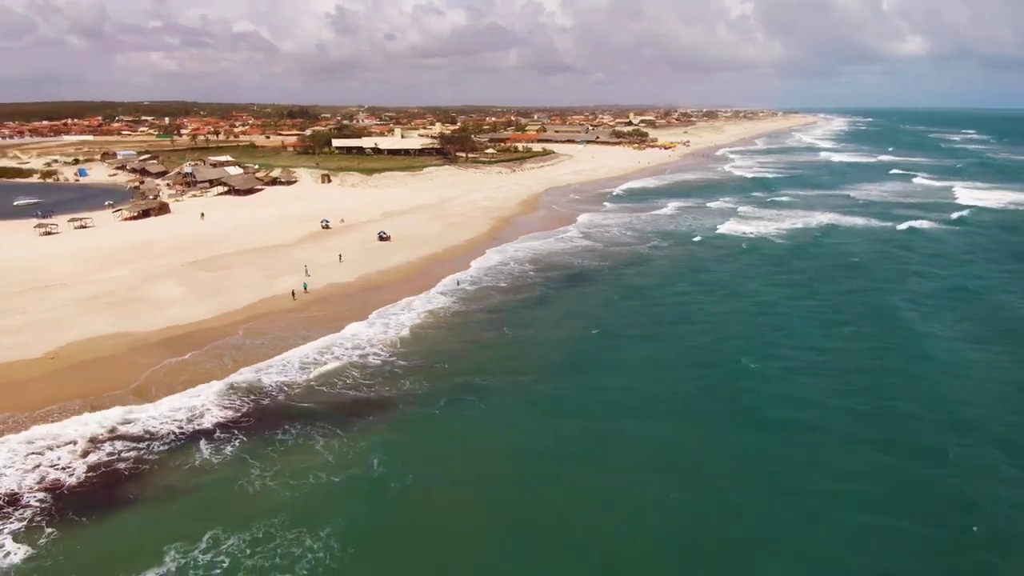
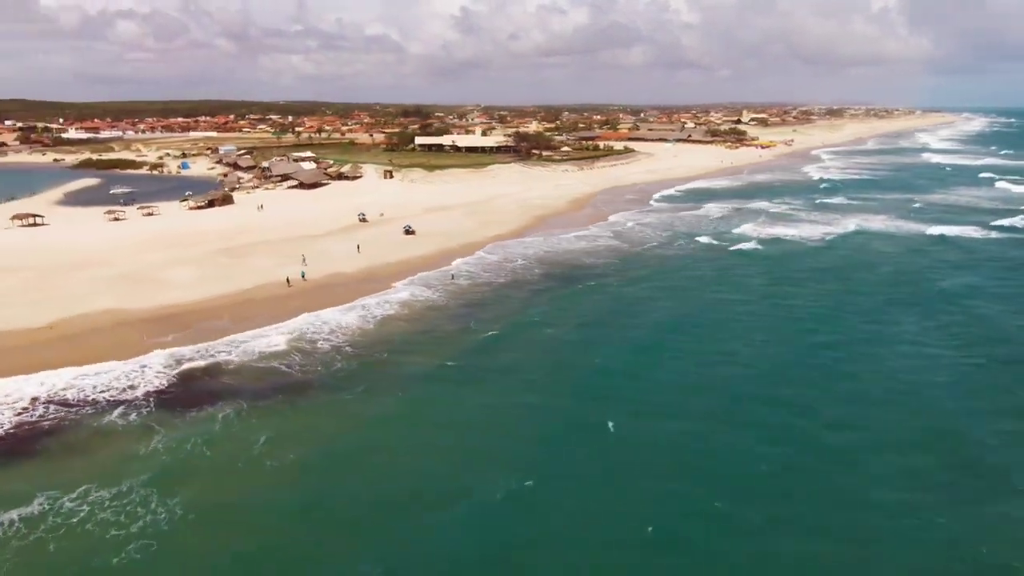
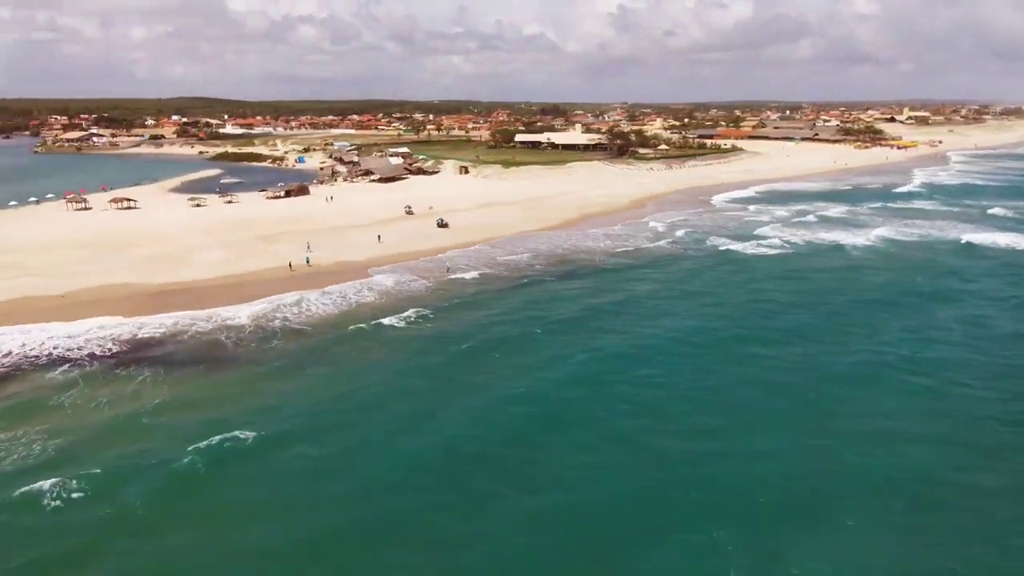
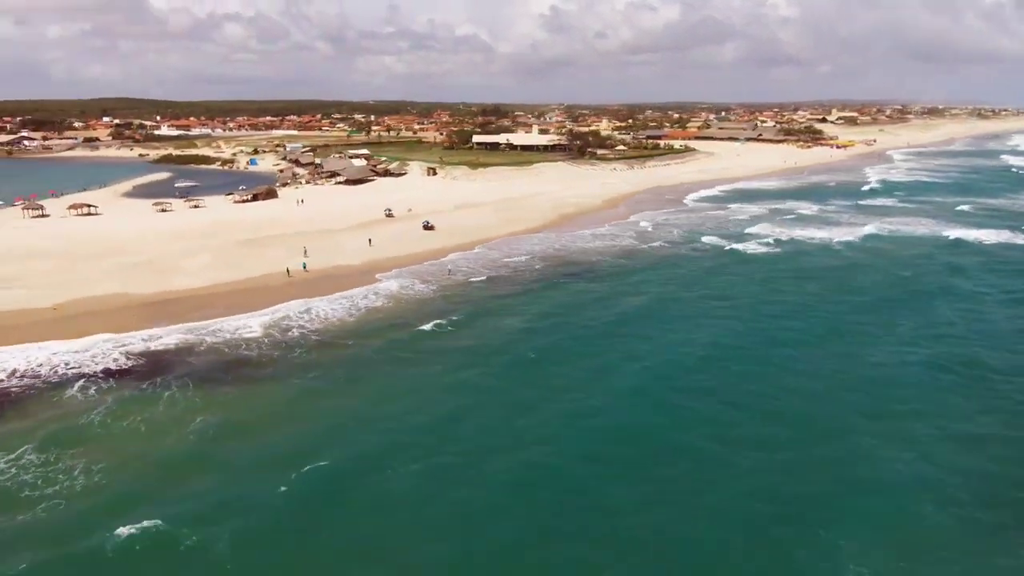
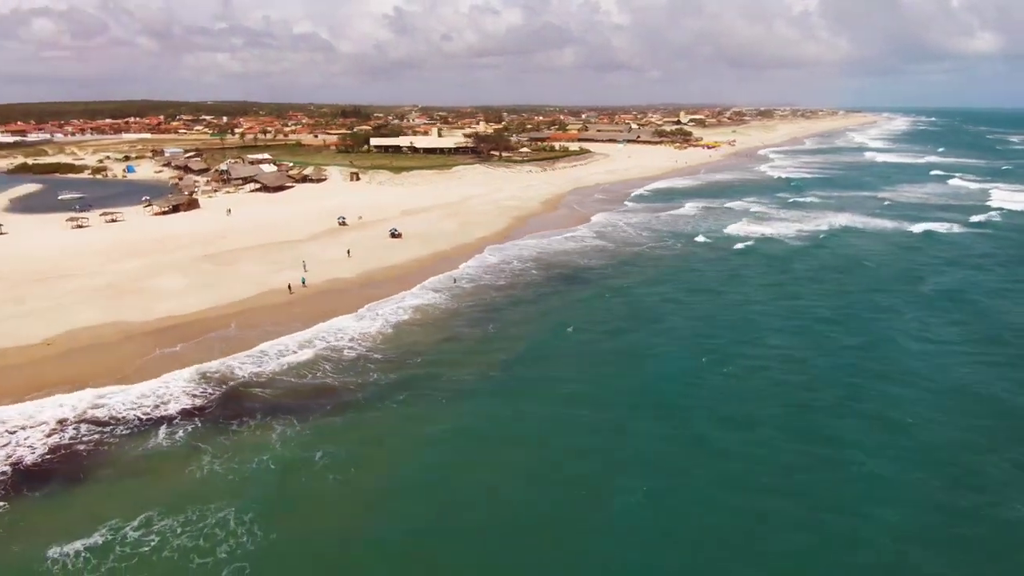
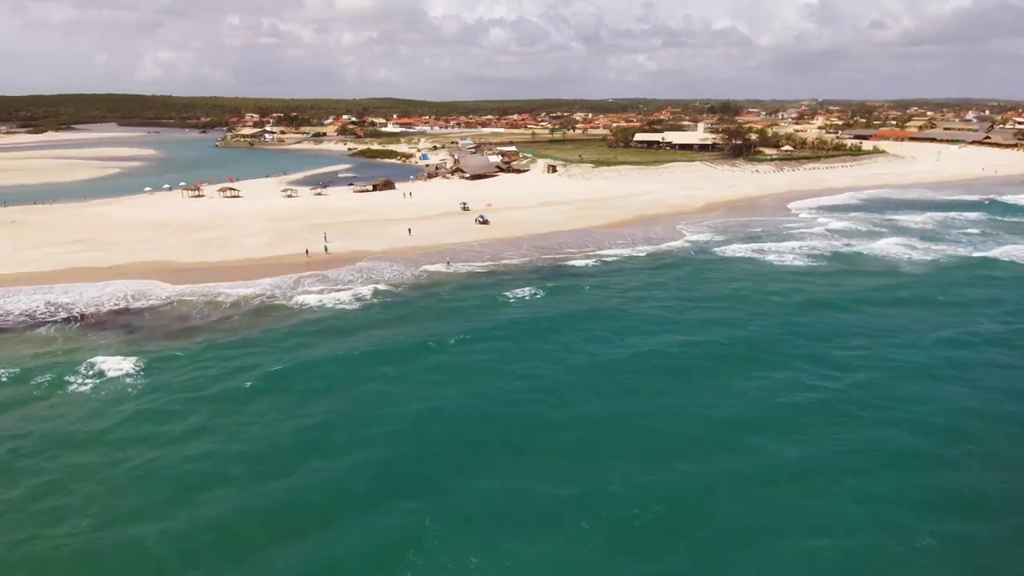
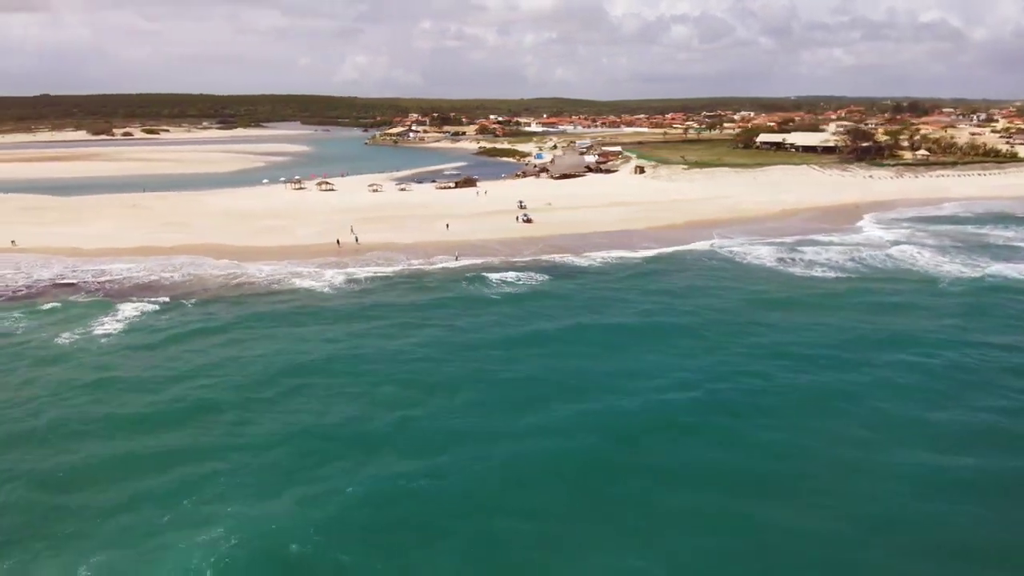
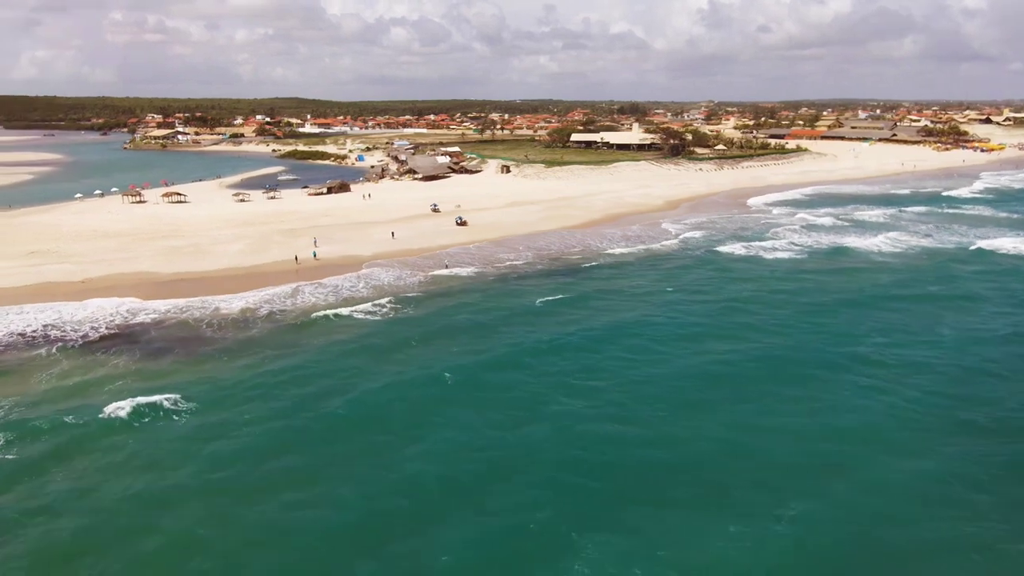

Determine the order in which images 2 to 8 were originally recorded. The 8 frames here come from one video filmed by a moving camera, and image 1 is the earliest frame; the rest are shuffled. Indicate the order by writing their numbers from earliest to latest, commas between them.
5, 2, 4, 3, 8, 6, 7
